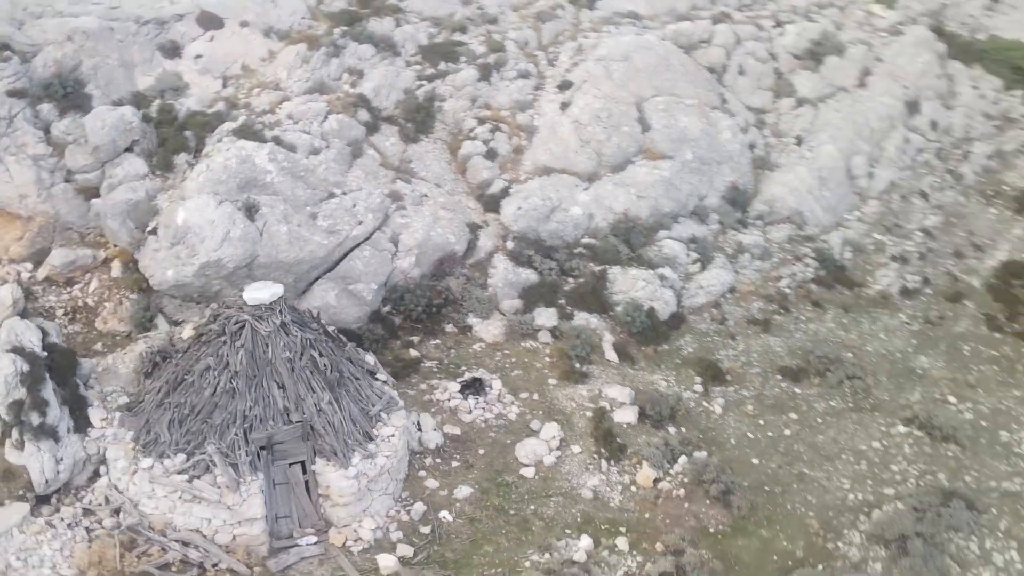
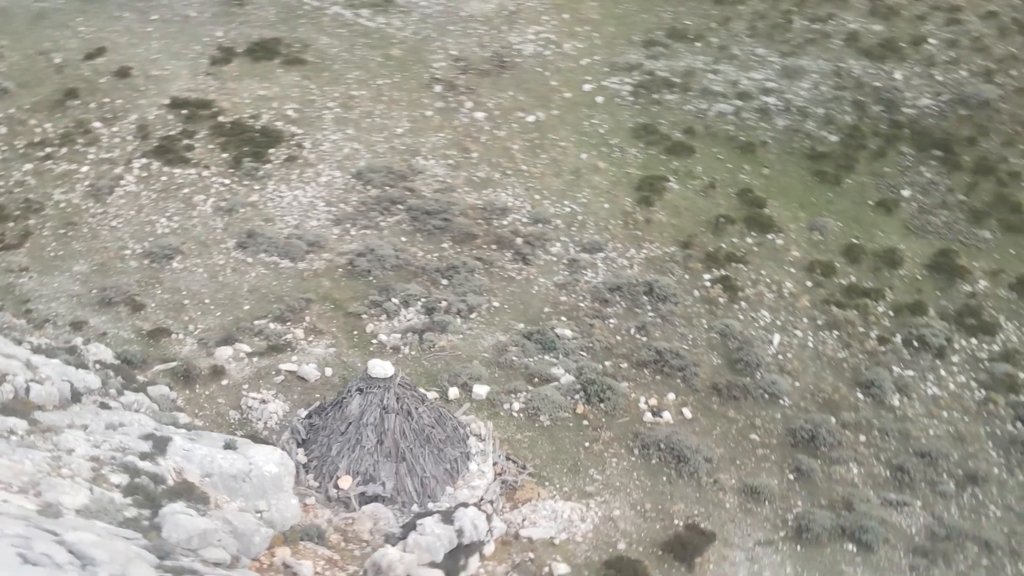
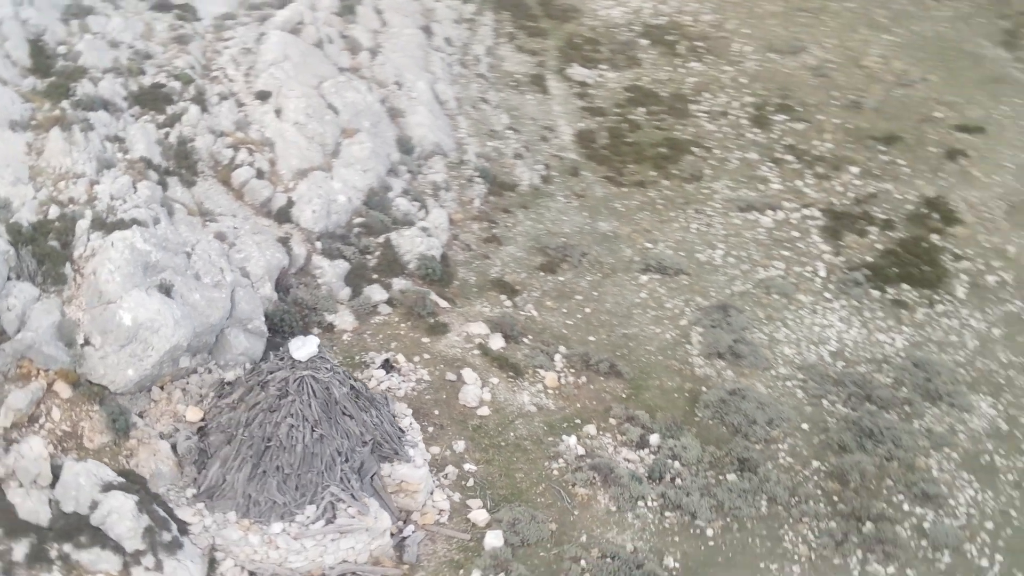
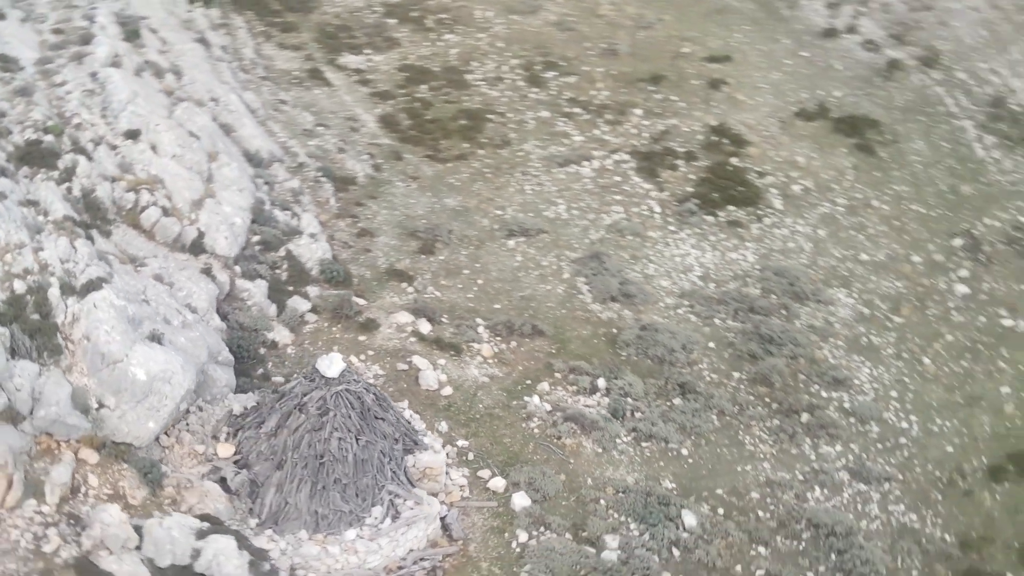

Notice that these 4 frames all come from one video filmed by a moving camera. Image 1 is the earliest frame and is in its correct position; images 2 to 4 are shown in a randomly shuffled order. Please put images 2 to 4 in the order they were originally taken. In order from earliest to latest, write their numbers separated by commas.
3, 4, 2
